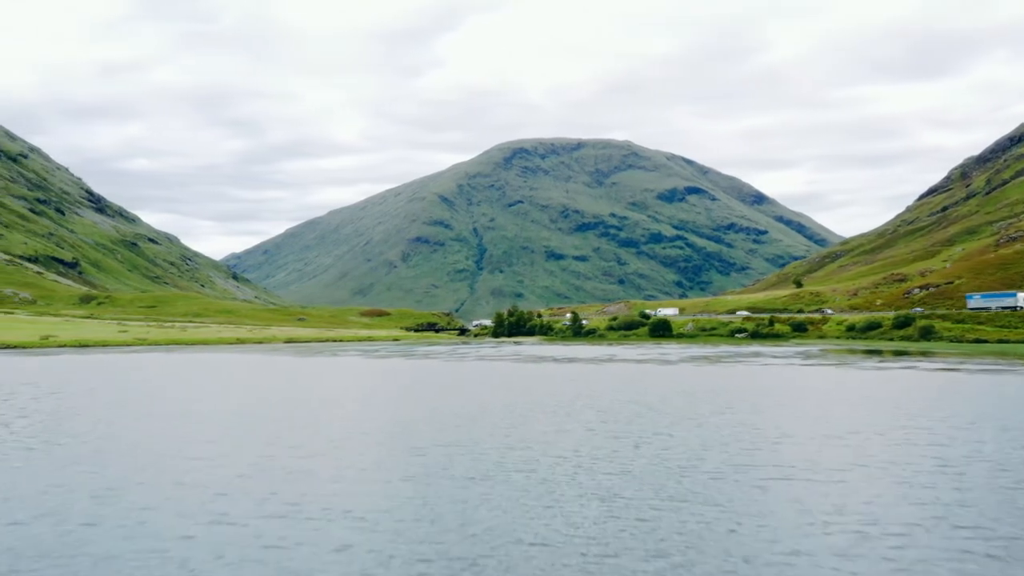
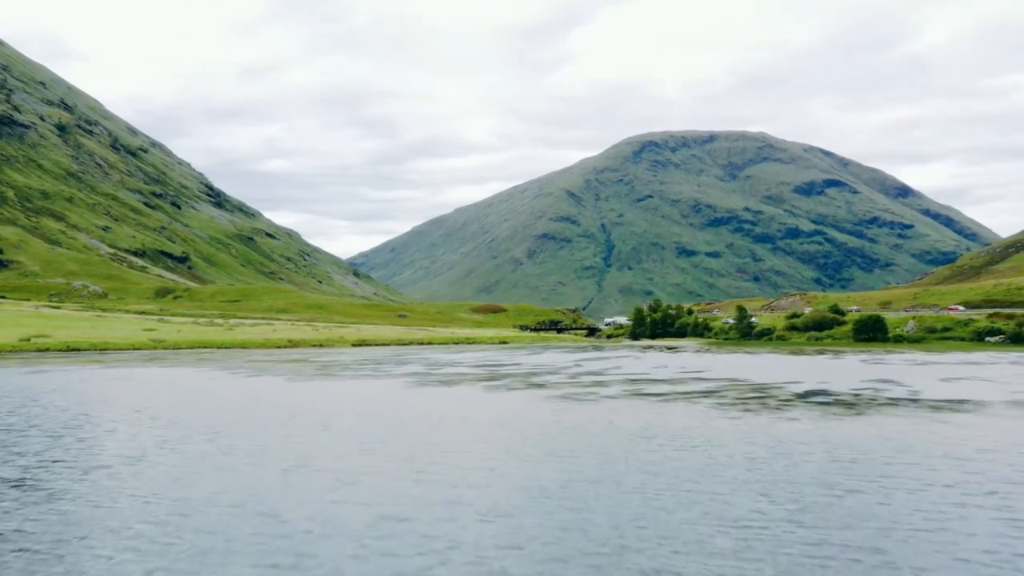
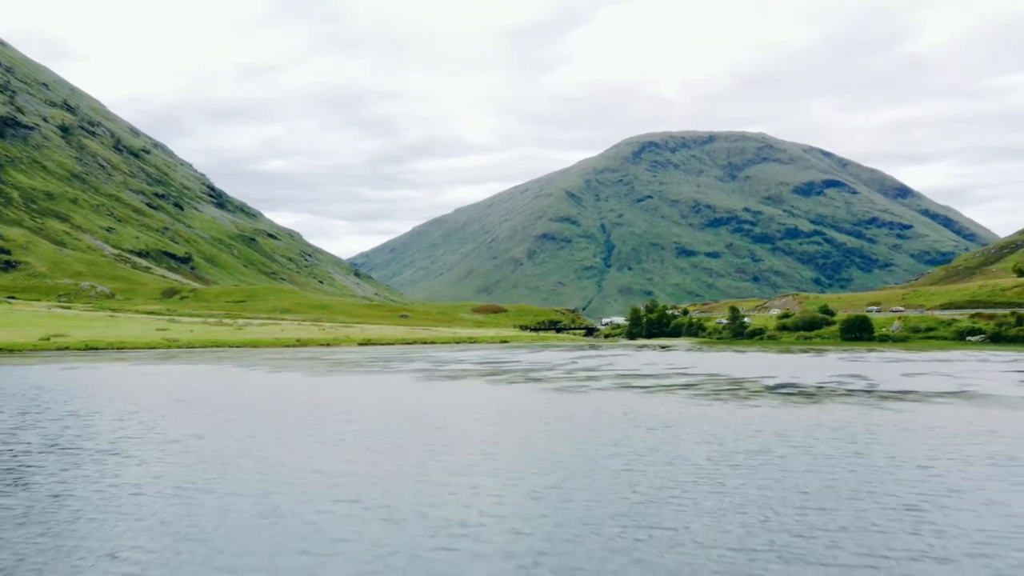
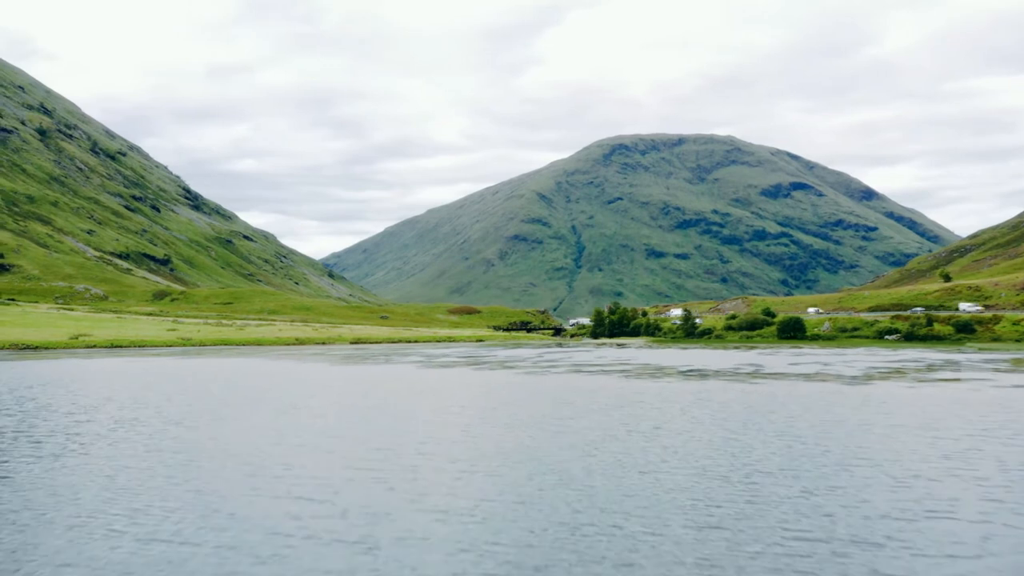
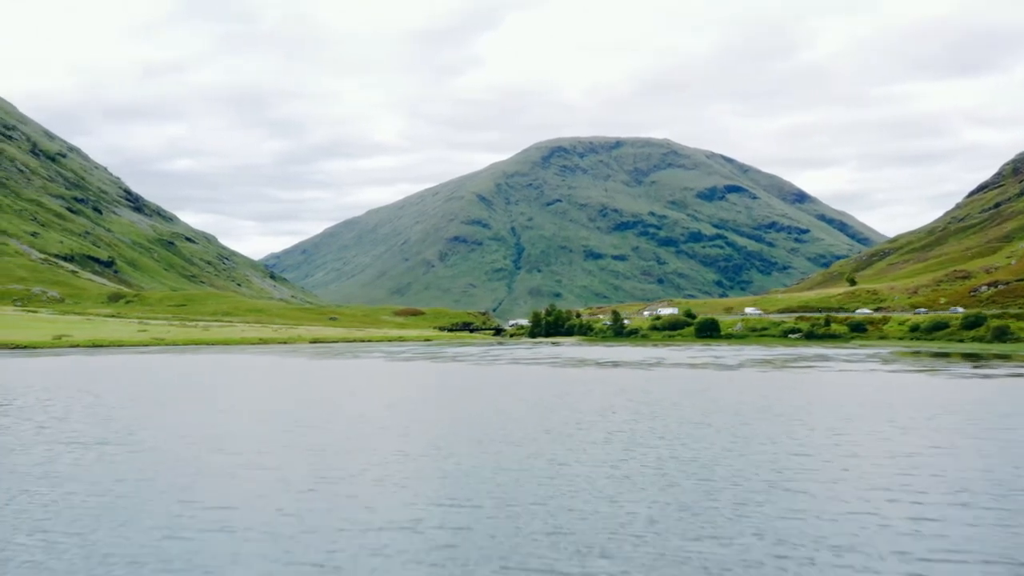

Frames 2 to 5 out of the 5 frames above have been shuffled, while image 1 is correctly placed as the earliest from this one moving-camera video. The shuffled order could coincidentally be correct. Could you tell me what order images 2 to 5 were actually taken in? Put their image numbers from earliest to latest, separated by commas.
5, 4, 3, 2
